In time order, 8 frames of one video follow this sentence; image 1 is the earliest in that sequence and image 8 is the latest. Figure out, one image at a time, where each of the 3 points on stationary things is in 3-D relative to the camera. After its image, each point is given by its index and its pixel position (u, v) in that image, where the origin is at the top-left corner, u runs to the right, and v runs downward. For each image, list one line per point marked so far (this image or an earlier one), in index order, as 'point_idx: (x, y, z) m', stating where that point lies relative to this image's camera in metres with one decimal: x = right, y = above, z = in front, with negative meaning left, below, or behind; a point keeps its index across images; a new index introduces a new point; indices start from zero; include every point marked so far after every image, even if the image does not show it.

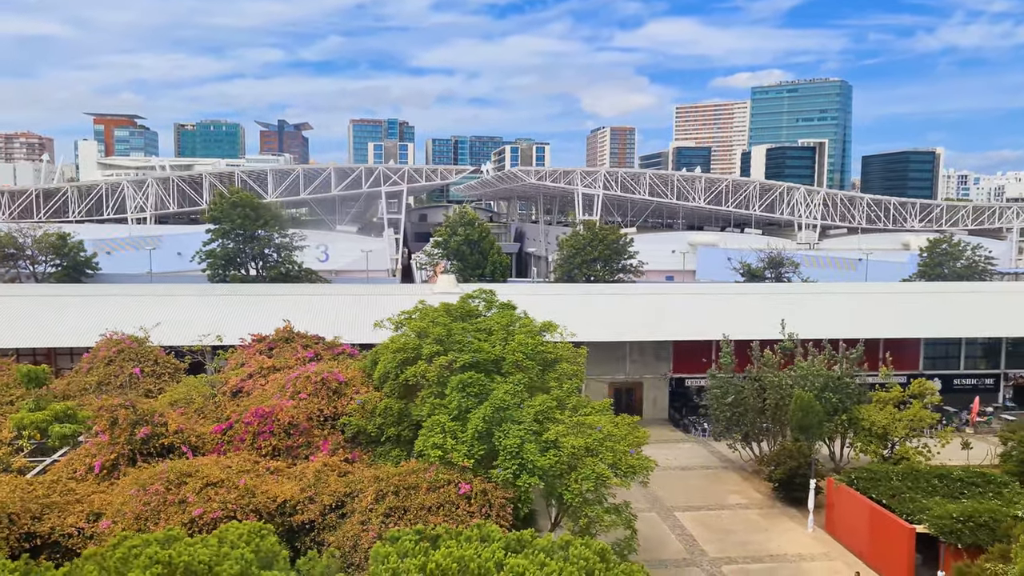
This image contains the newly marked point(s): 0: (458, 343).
0: (-1.1, -1.0, +15.3) m
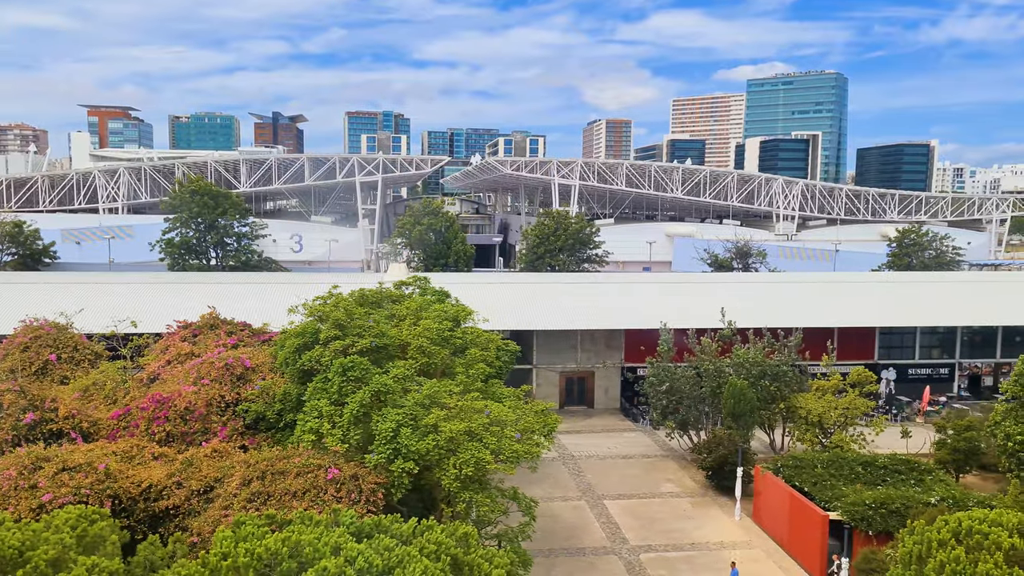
0: (-2.9, -0.7, +15.1) m
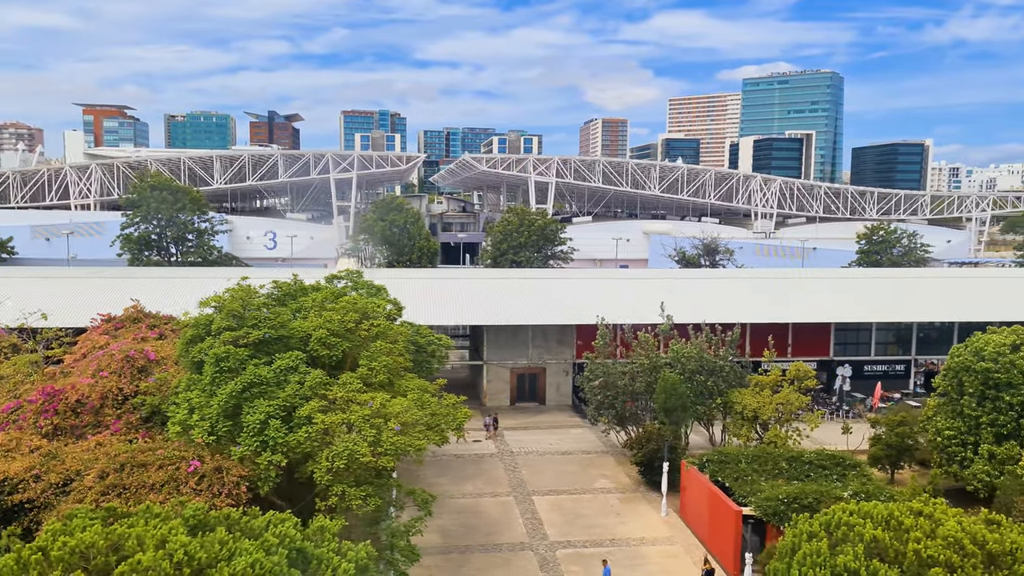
0: (-4.7, -0.6, +14.8) m
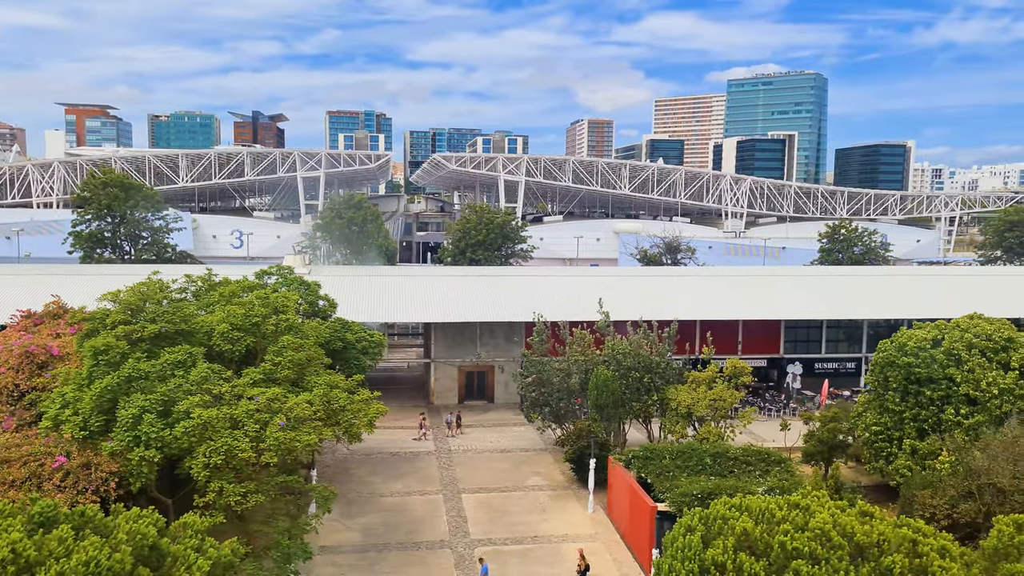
0: (-6.5, -0.5, +14.6) m
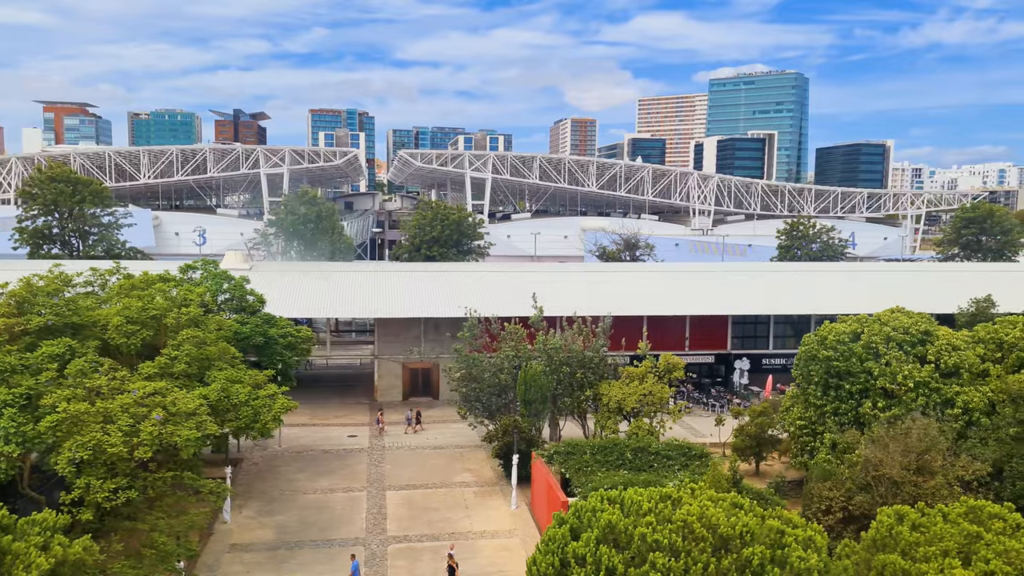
0: (-8.2, -0.3, +14.2) m
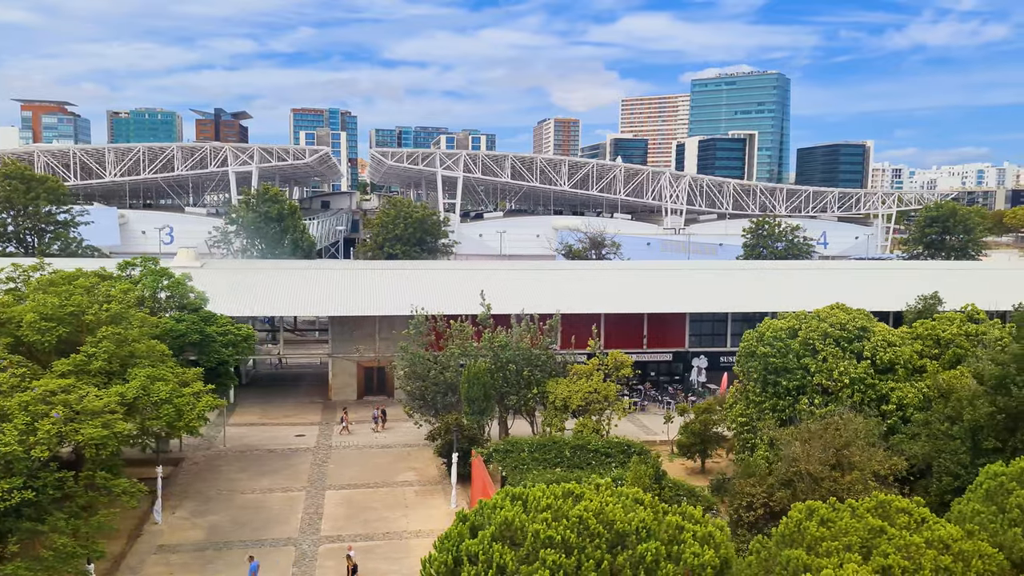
0: (-9.6, -0.3, +13.8) m
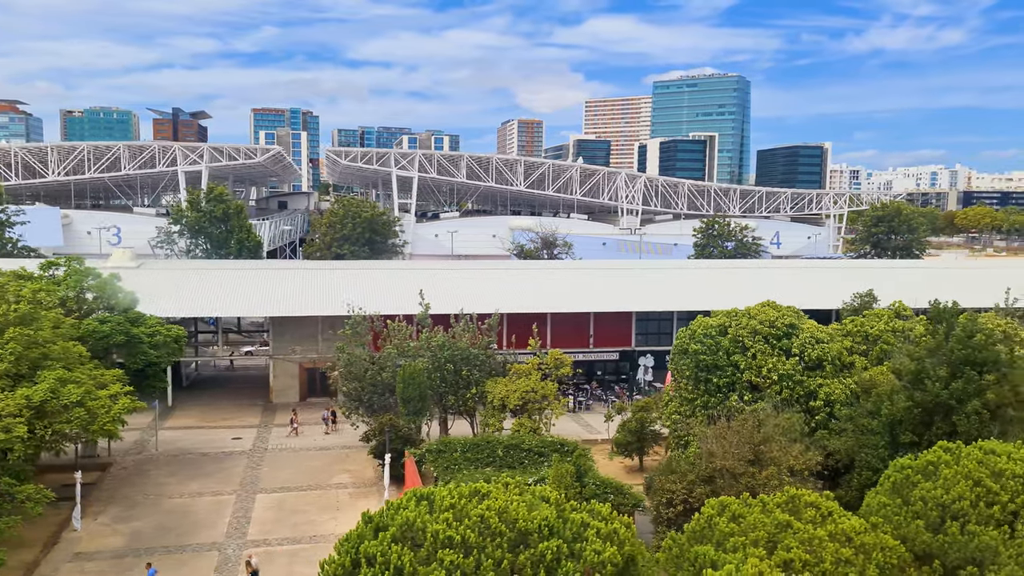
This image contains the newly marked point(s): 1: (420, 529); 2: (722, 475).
0: (-10.9, -0.3, +13.2) m
1: (-1.1, -2.8, +9.4) m
2: (+3.4, -3.0, +13.2) m
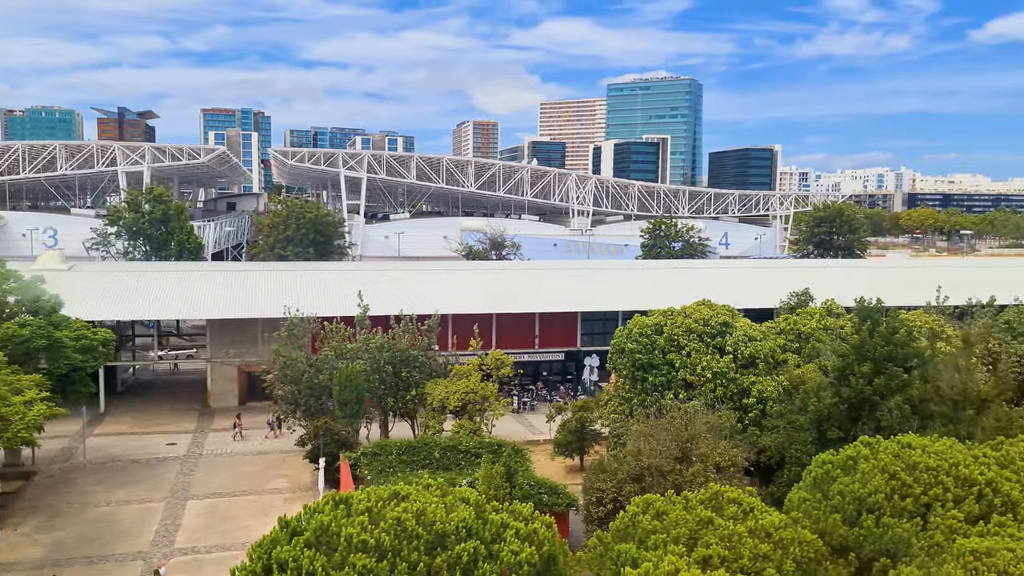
0: (-12.1, -0.3, +12.5) m
1: (-2.0, -2.8, +9.2) m
2: (+2.3, -3.0, +13.3) m
